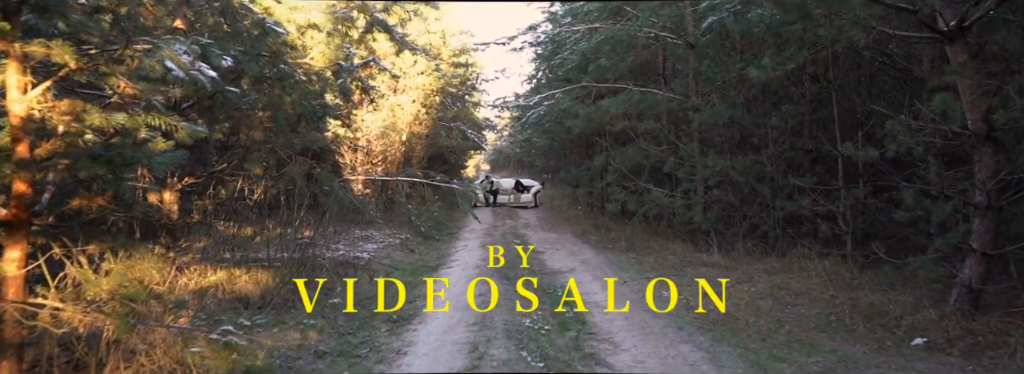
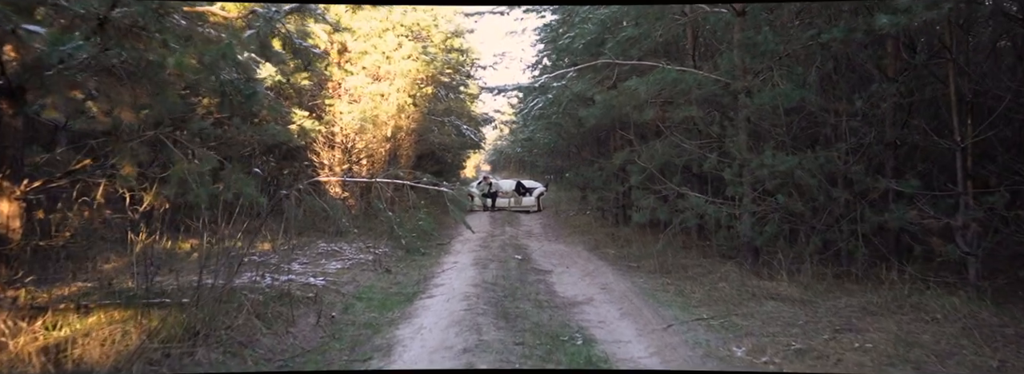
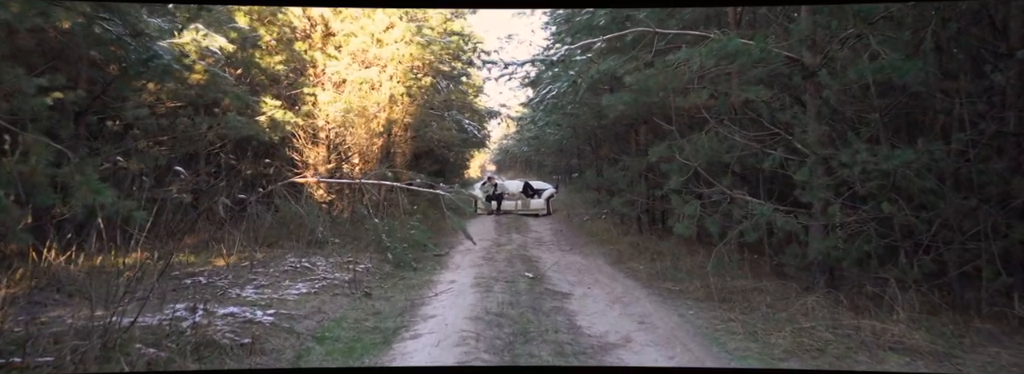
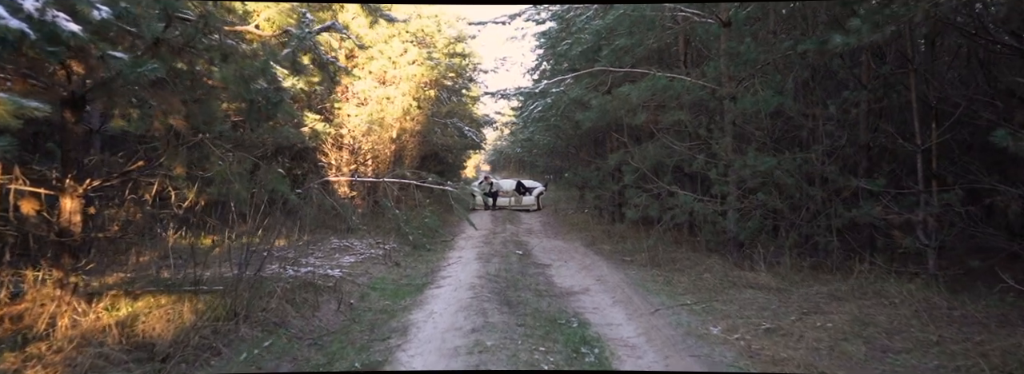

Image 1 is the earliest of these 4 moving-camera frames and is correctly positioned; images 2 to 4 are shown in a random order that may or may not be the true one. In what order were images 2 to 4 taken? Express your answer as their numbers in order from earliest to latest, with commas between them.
4, 2, 3
